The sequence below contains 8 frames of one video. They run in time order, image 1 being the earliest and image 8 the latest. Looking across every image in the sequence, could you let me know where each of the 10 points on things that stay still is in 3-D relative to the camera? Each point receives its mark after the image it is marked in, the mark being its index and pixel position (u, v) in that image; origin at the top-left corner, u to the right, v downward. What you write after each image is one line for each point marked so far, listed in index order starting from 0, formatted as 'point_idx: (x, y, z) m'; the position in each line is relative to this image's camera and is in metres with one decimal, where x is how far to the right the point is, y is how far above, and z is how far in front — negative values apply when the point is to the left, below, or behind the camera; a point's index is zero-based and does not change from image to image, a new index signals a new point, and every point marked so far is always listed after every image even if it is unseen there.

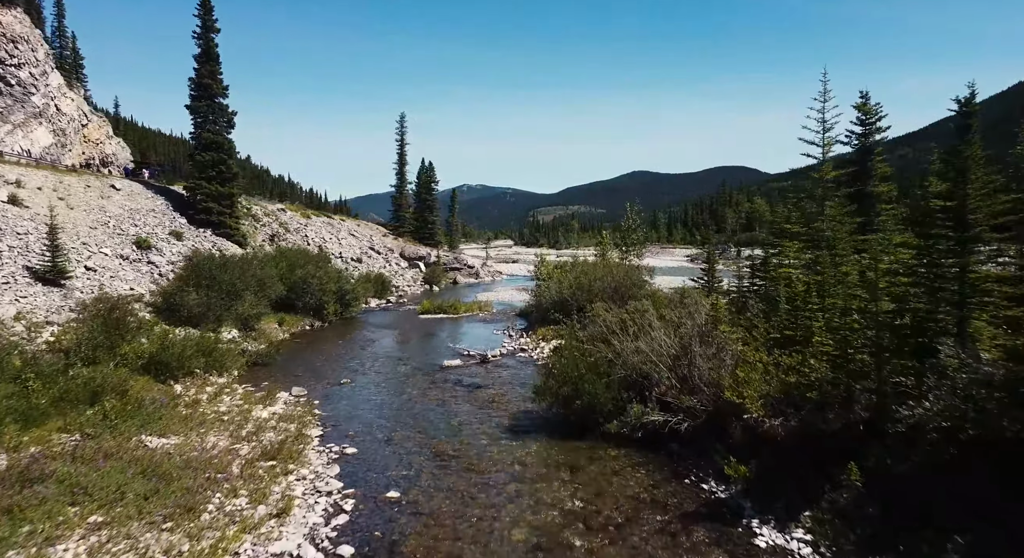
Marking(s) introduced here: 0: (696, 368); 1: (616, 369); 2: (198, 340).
0: (+3.8, -1.8, +12.7) m
1: (+2.4, -2.1, +14.2) m
2: (-9.8, -1.9, +19.4) m
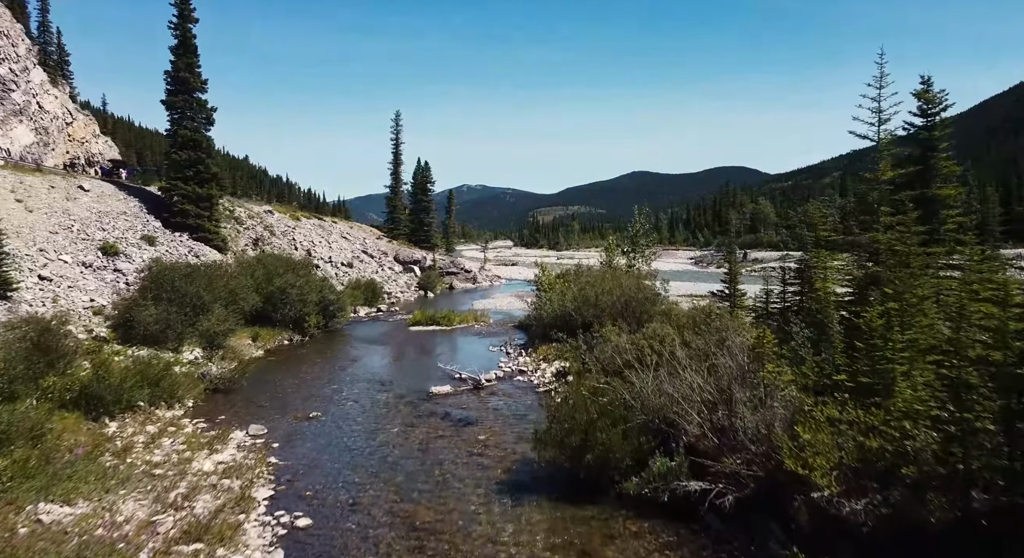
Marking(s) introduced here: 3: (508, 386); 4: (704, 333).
0: (+3.7, -2.3, +10.1) m
1: (+2.3, -2.5, +11.6) m
2: (-9.9, -2.3, +16.7) m
3: (-0.1, -3.3, +19.2) m
4: (+4.6, -1.3, +14.9) m
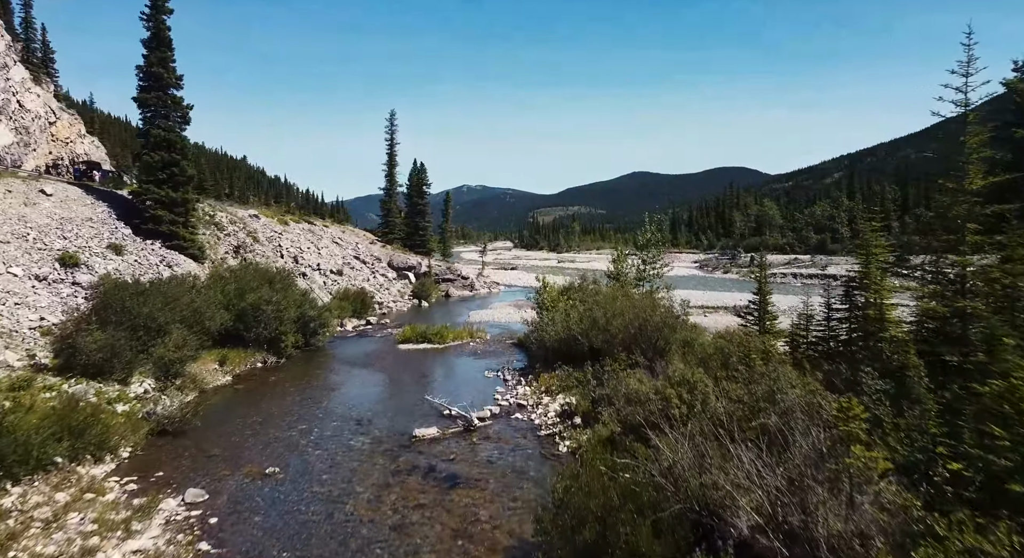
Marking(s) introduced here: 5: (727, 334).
0: (+3.6, -2.9, +7.4) m
1: (+2.2, -3.1, +8.9) m
2: (-9.9, -2.9, +14.0) m
3: (-0.2, -3.9, +16.5) m
4: (+4.5, -1.9, +12.2) m
5: (+6.3, -1.6, +18.3) m
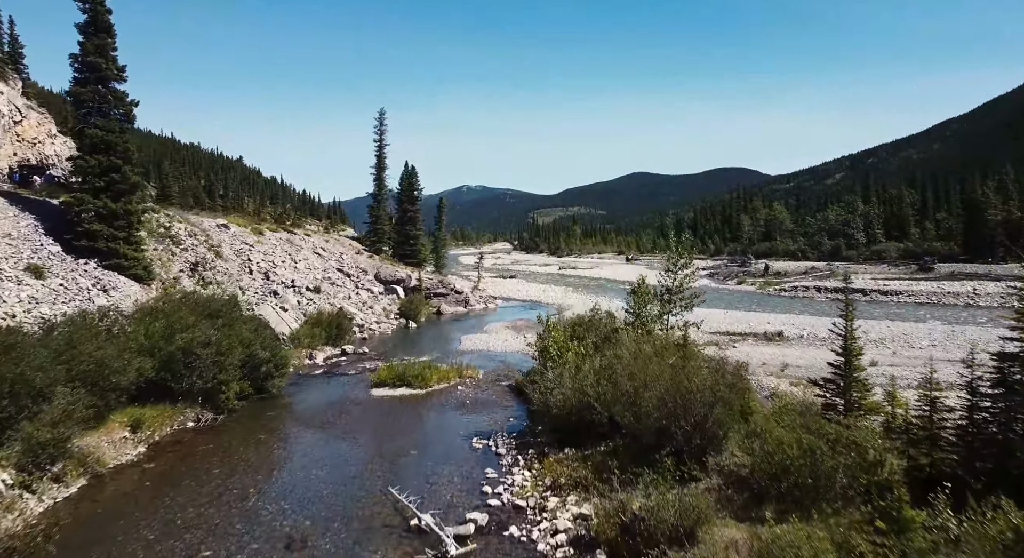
0: (+3.5, -4.1, +2.3) m
1: (+2.1, -4.3, +3.8) m
2: (-10.1, -4.1, +8.9) m
3: (-0.3, -5.1, +11.4) m
4: (+4.4, -3.1, +7.1) m
5: (+6.2, -2.8, +13.3) m
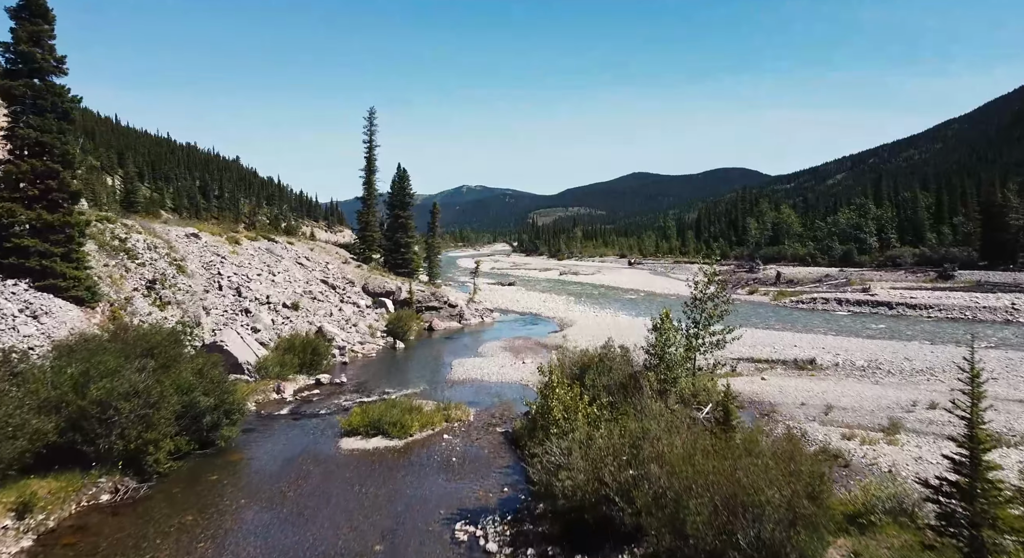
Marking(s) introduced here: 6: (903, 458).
0: (+3.3, -5.0, -1.6) m
1: (+2.0, -5.3, -0.1) m
2: (-10.2, -5.1, +5.0) m
3: (-0.5, -6.1, +7.5) m
4: (+4.2, -4.1, +3.2) m
5: (+6.1, -3.8, +9.3) m
6: (+10.9, -5.0, +17.4) m
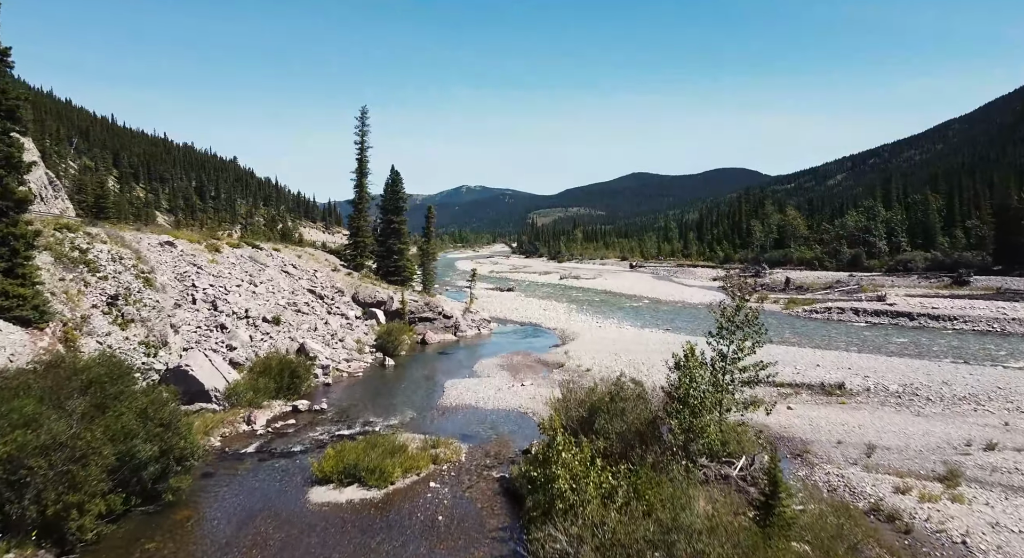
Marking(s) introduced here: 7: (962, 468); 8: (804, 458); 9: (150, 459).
0: (+3.3, -5.7, -4.4) m
1: (+1.9, -6.0, -2.9) m
2: (-10.3, -5.8, +2.2) m
3: (-0.5, -6.8, +4.7) m
4: (+4.2, -4.8, +0.4) m
5: (+6.0, -4.5, +6.6) m
6: (+10.8, -5.7, +14.6) m
7: (+12.8, -5.4, +17.8) m
8: (+9.1, -5.6, +19.6) m
9: (-9.3, -4.6, +16.4) m
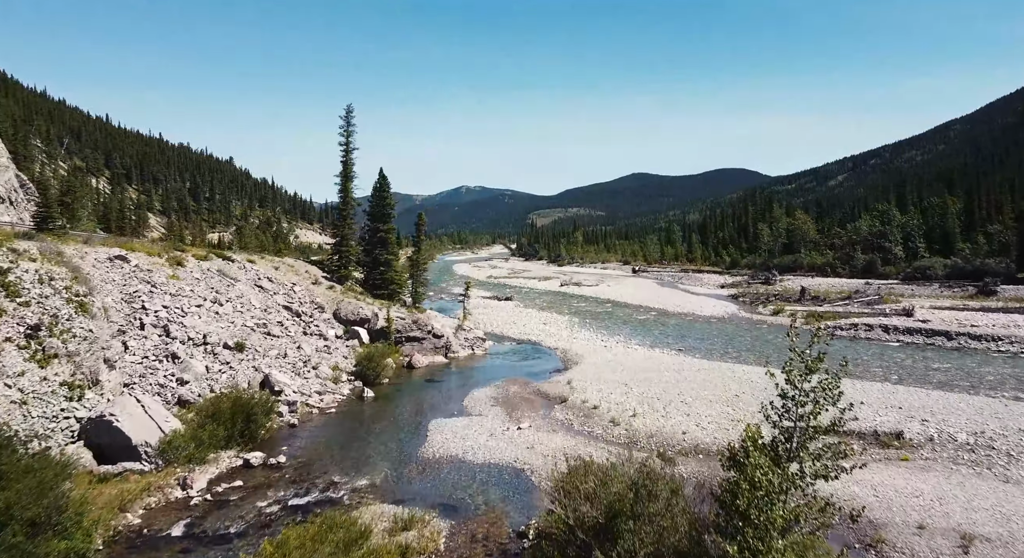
0: (+3.1, -6.7, -8.8) m
1: (+1.7, -7.0, -7.3) m
2: (-10.5, -6.8, -2.2) m
3: (-0.7, -7.8, +0.3) m
4: (+4.0, -5.8, -4.0) m
5: (+5.8, -5.5, +2.2) m
6: (+10.6, -6.7, +10.2) m
7: (+12.6, -6.4, +13.4) m
8: (+8.9, -6.7, +15.2) m
9: (-9.5, -5.6, +12.0) m
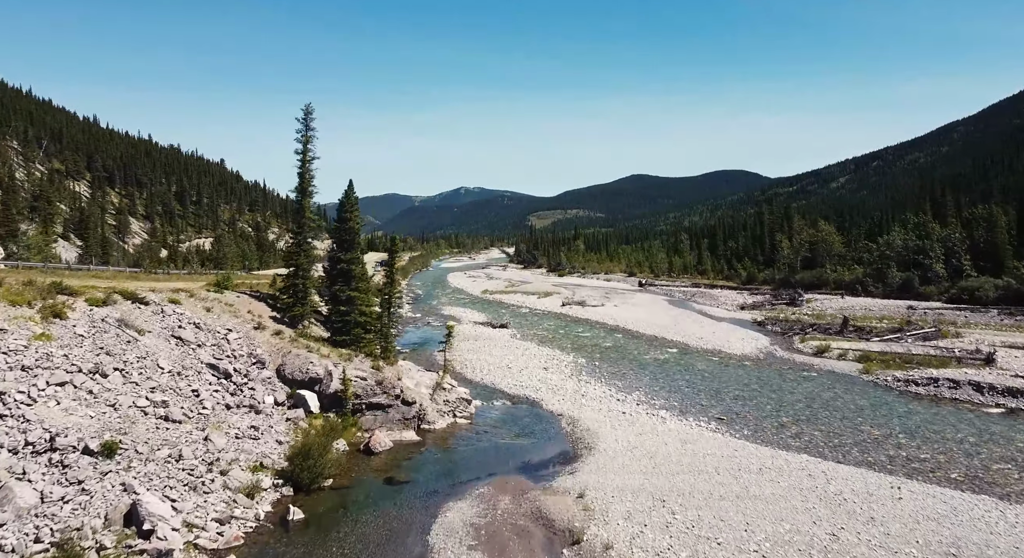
0: (+2.7, -9.2, -18.4) m
1: (+1.4, -9.5, -17.0) m
2: (-10.8, -9.3, -11.8) m
3: (-1.1, -10.3, -9.4) m
4: (+3.6, -8.3, -13.6) m
5: (+5.4, -8.0, -7.5) m
6: (+10.3, -9.3, +0.6) m
7: (+12.3, -9.0, +3.8) m
8: (+8.6, -9.2, +5.6) m
9: (-9.9, -8.1, +2.4) m
